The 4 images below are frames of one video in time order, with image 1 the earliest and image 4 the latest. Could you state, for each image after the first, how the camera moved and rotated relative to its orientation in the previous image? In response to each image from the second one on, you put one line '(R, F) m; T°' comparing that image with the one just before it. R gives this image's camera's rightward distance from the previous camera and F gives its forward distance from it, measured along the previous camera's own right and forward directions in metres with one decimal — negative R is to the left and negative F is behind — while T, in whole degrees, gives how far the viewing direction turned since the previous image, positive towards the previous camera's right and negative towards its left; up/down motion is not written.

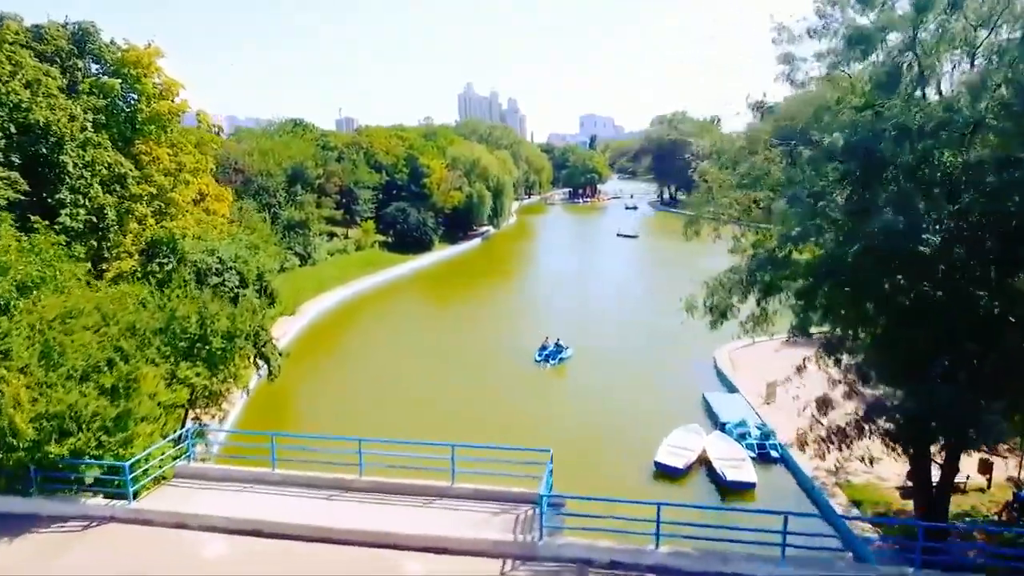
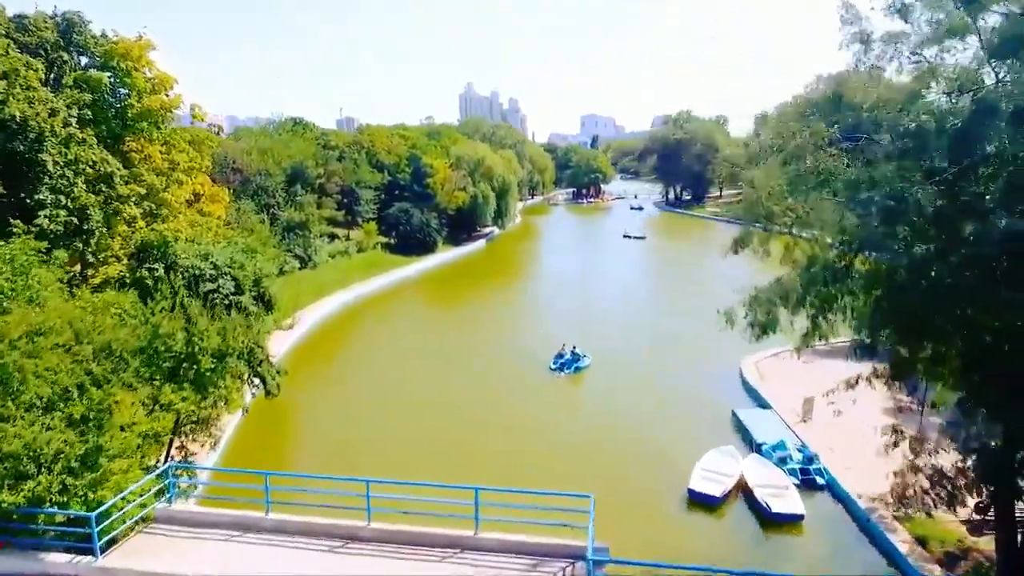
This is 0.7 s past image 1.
(-0.3, +1.2) m; 0°
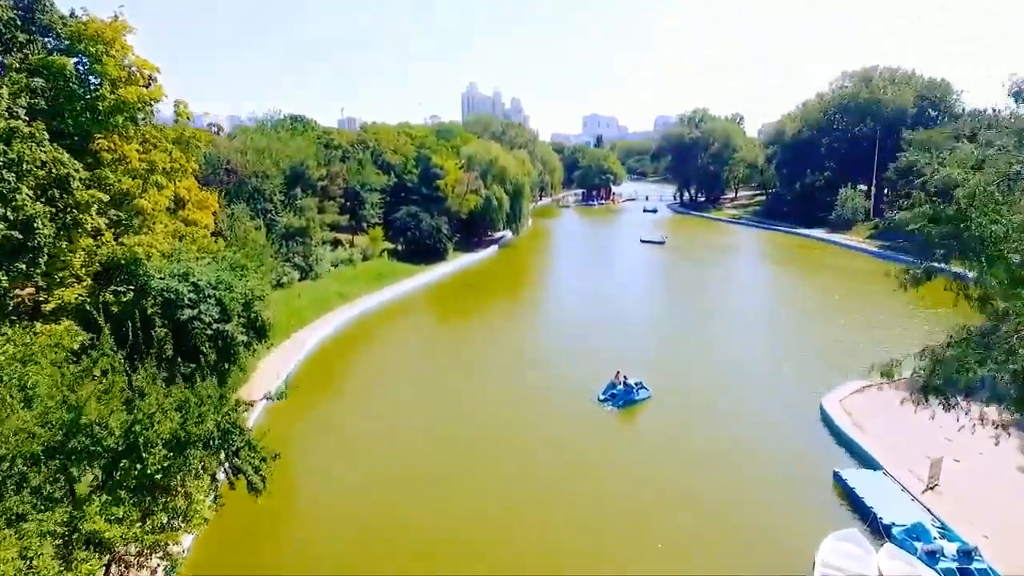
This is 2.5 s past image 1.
(-0.9, +3.0) m; 0°
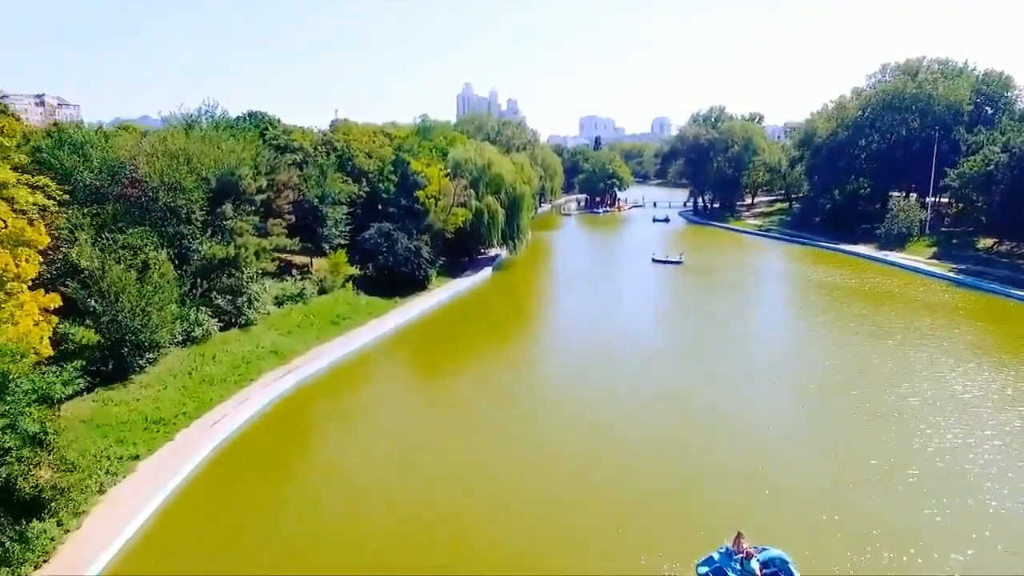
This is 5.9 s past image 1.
(0.0, +7.6) m; 0°
